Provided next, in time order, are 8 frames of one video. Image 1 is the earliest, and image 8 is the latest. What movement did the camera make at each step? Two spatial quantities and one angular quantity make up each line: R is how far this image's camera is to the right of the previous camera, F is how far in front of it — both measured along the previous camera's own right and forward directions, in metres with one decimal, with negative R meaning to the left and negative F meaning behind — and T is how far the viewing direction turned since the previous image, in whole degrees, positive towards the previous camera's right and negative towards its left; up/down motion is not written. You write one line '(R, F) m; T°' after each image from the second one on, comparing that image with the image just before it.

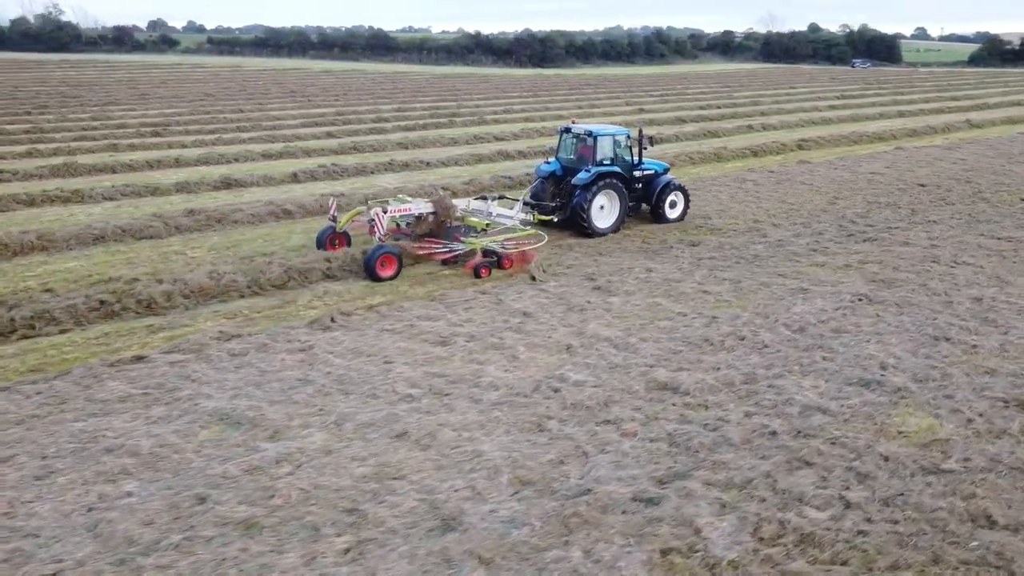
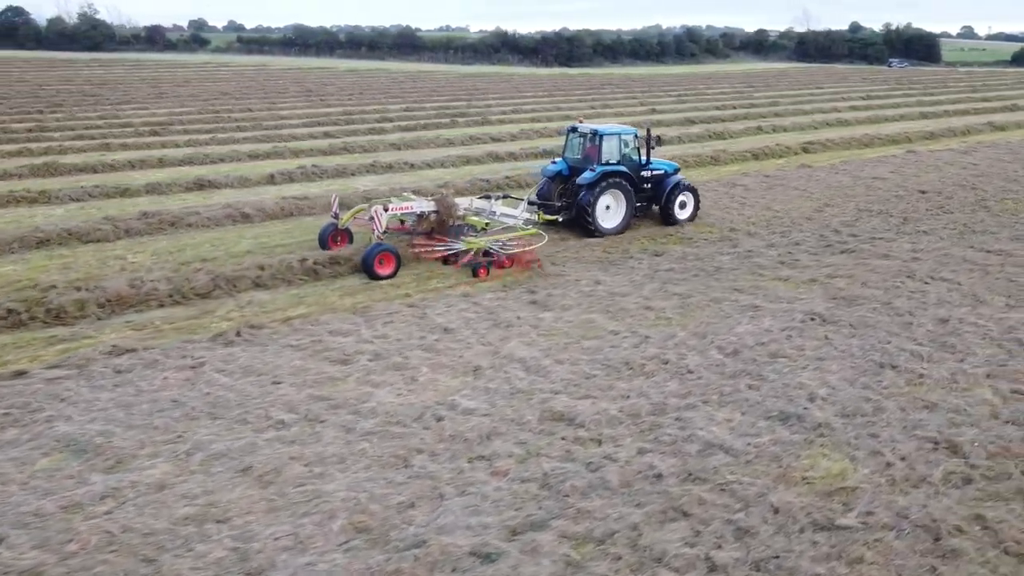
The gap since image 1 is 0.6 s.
(+1.0, +0.5) m; -3°
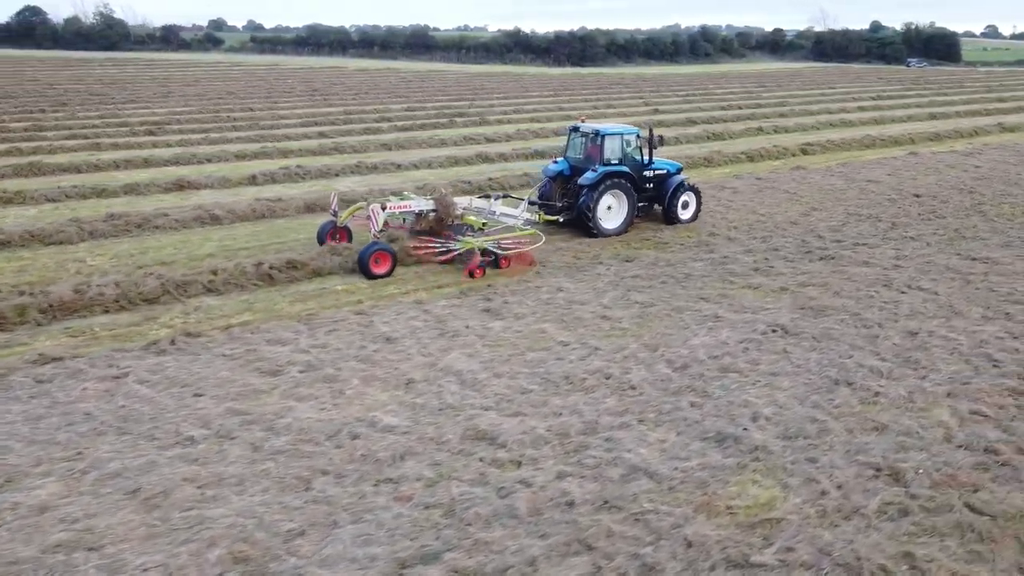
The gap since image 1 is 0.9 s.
(+0.6, +0.3) m; -1°
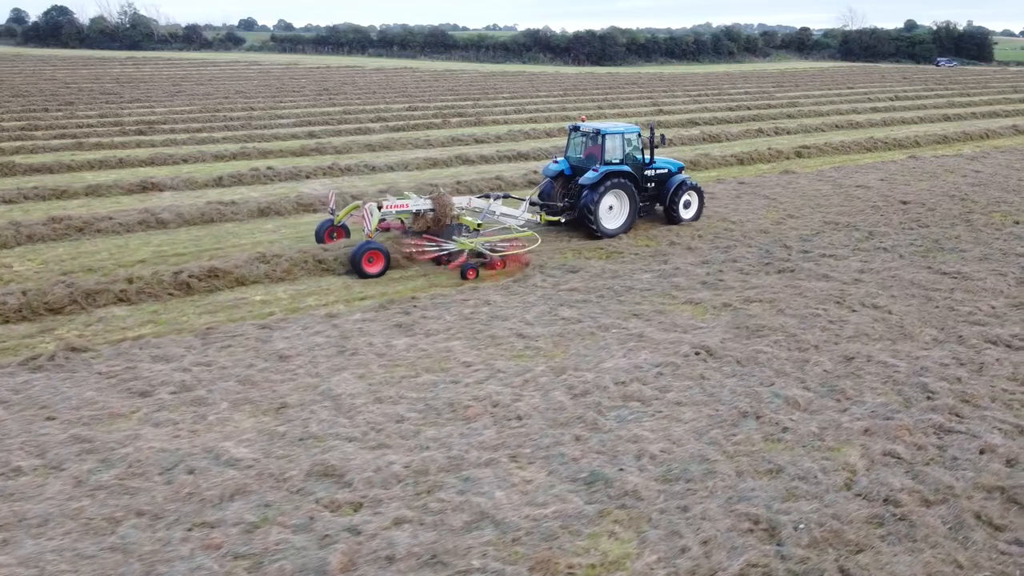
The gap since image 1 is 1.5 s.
(+1.0, +0.5) m; -2°
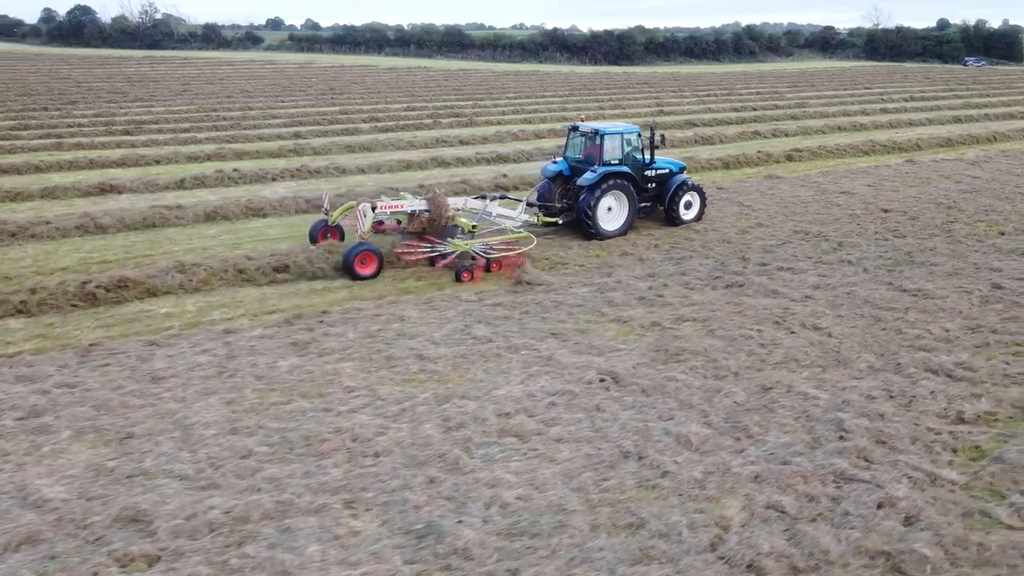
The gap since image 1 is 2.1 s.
(+1.0, +0.5) m; -2°
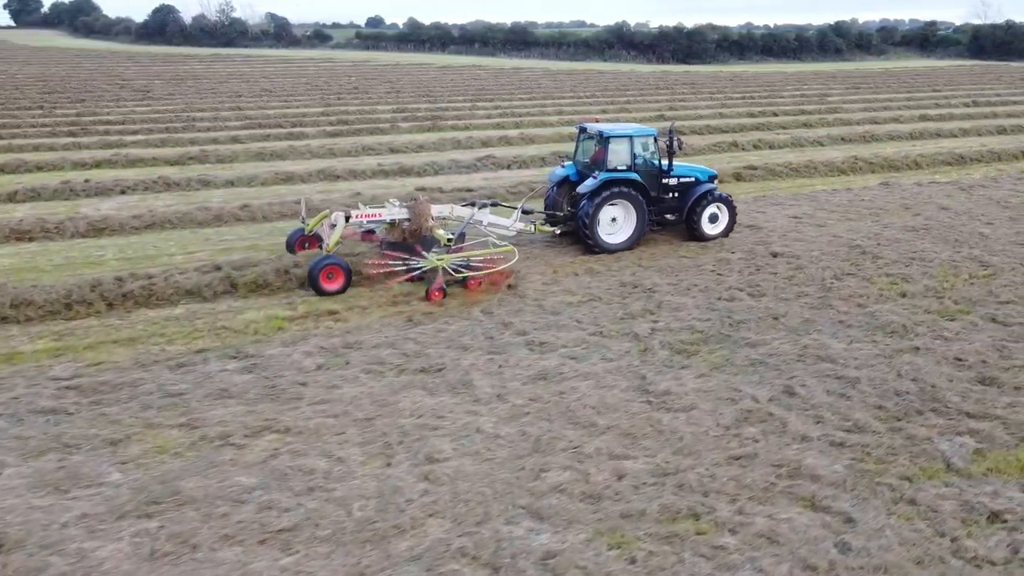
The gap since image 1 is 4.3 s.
(+3.7, +2.4) m; -7°
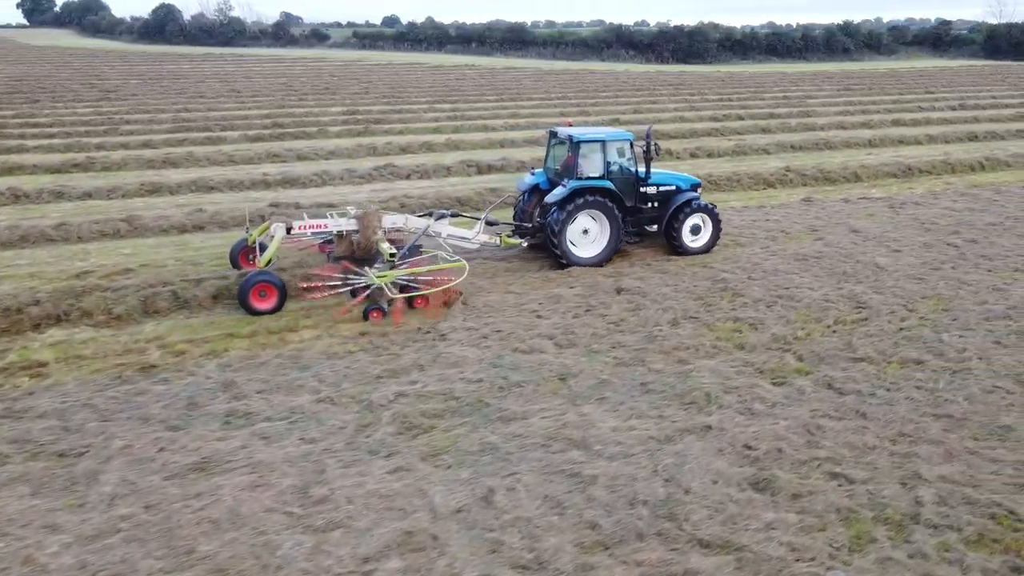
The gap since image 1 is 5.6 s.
(+2.2, +1.4) m; -1°
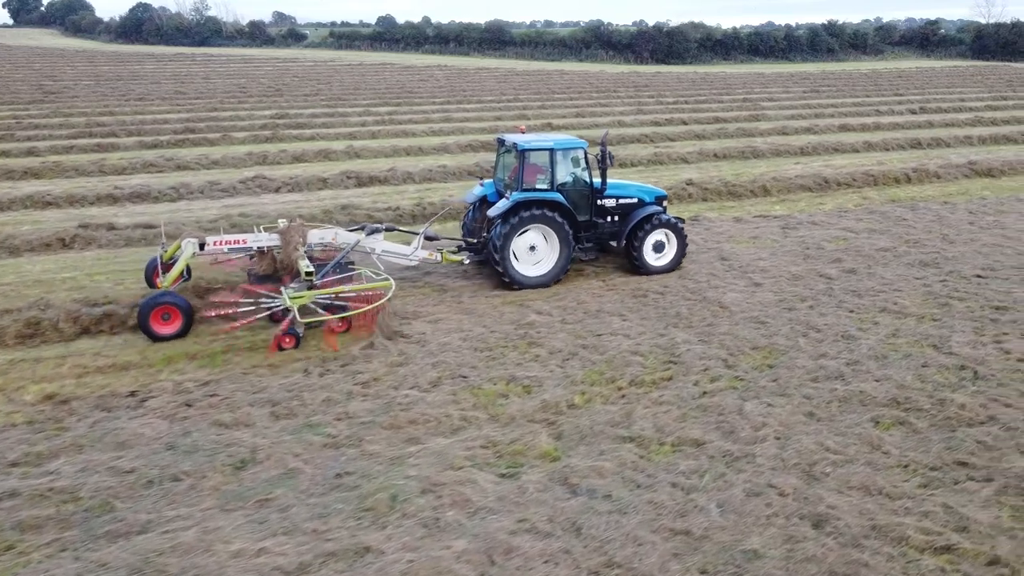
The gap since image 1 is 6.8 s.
(+2.0, +1.3) m; 0°
